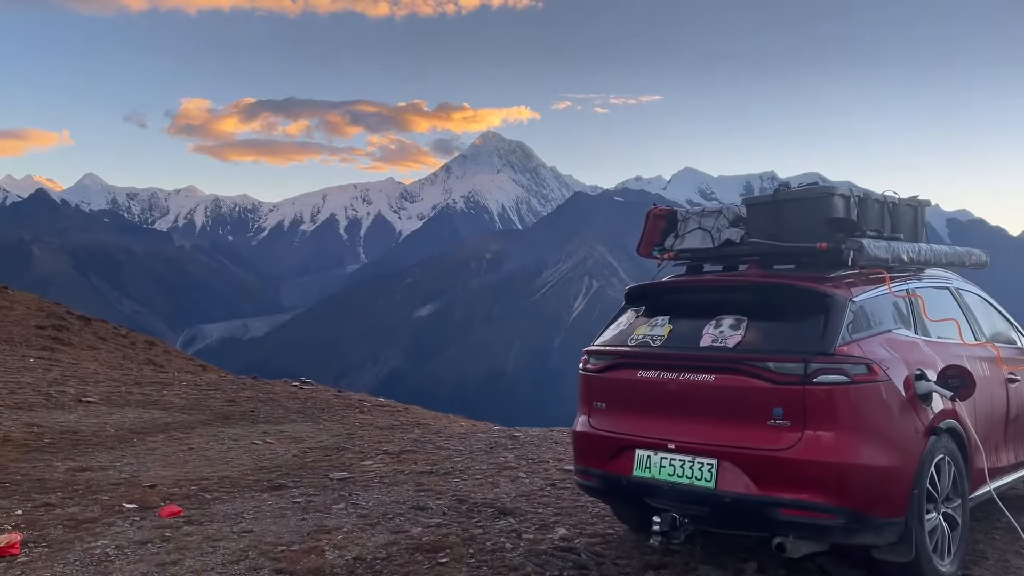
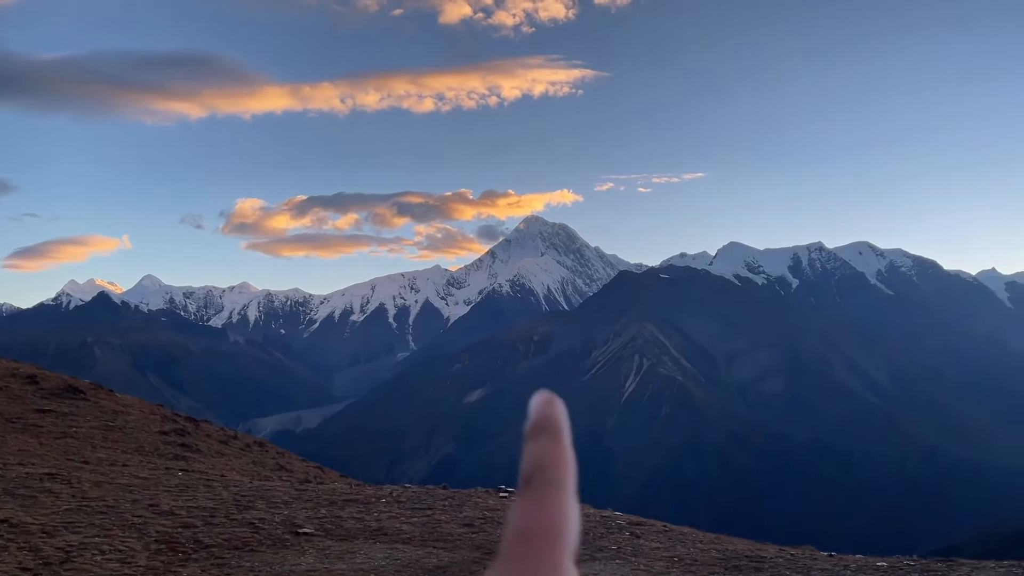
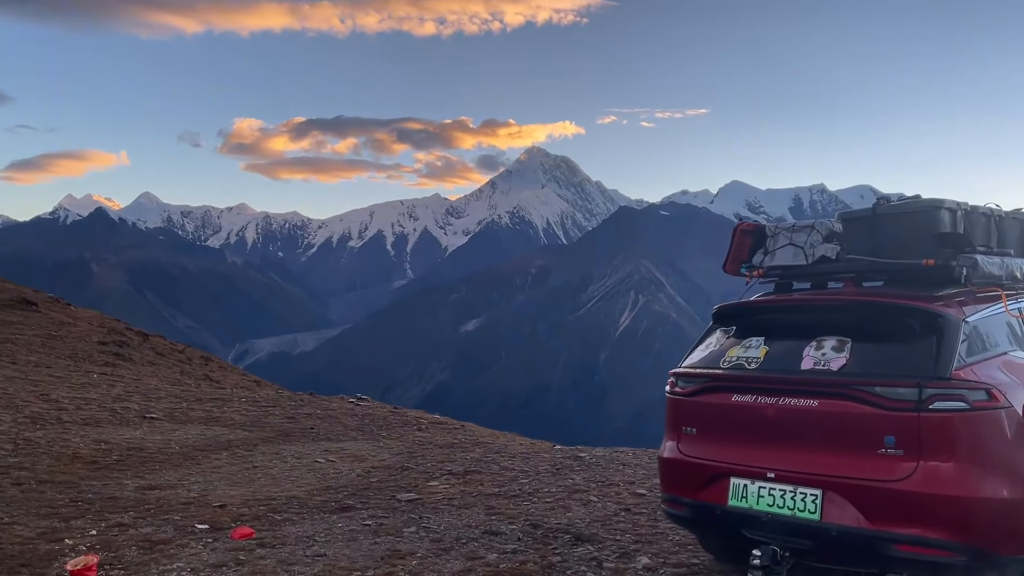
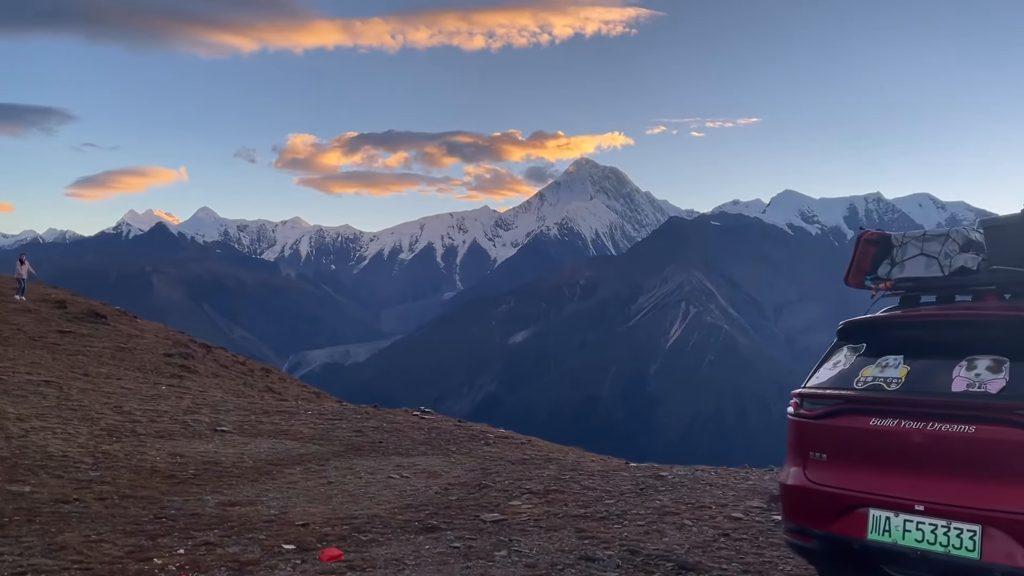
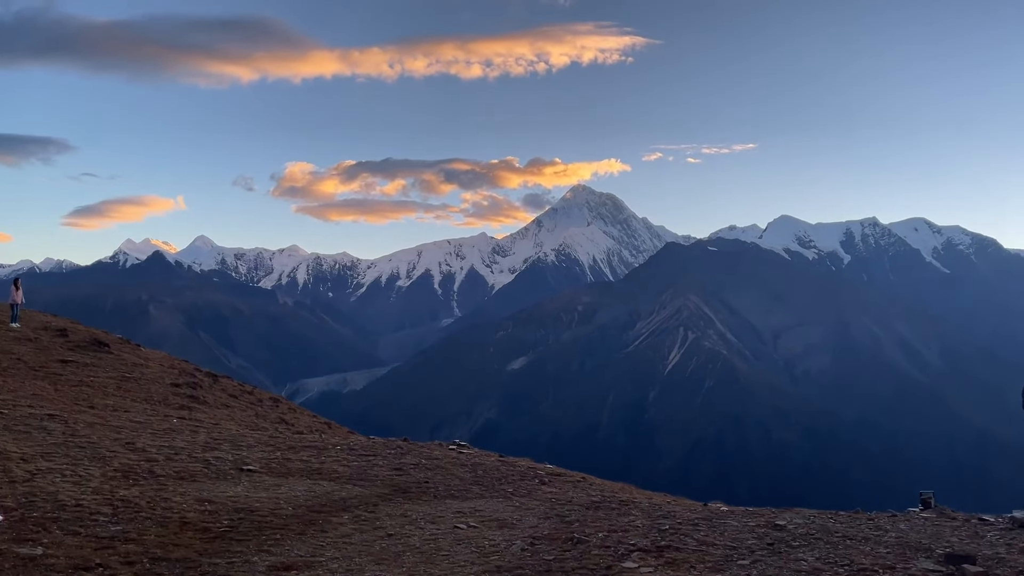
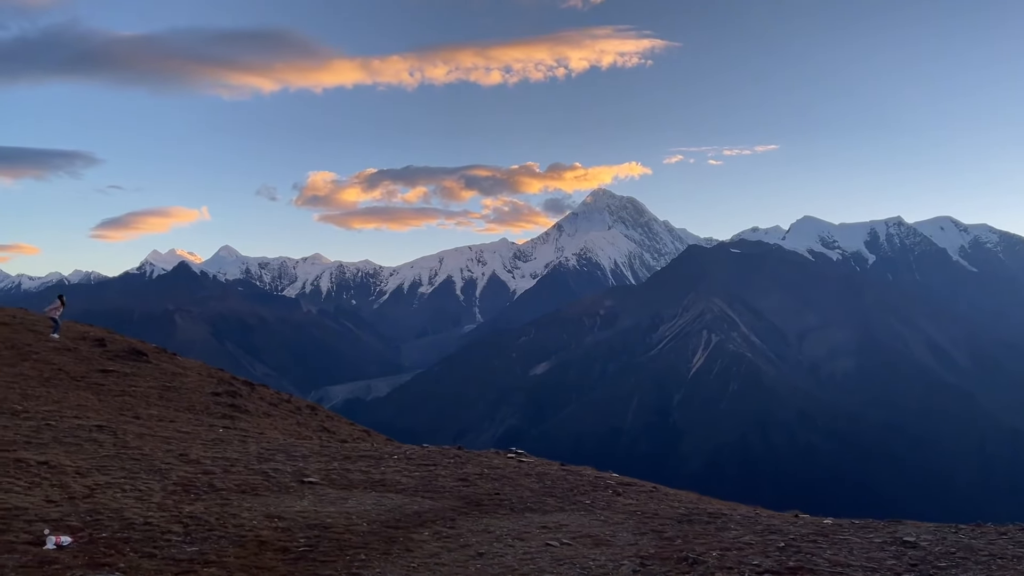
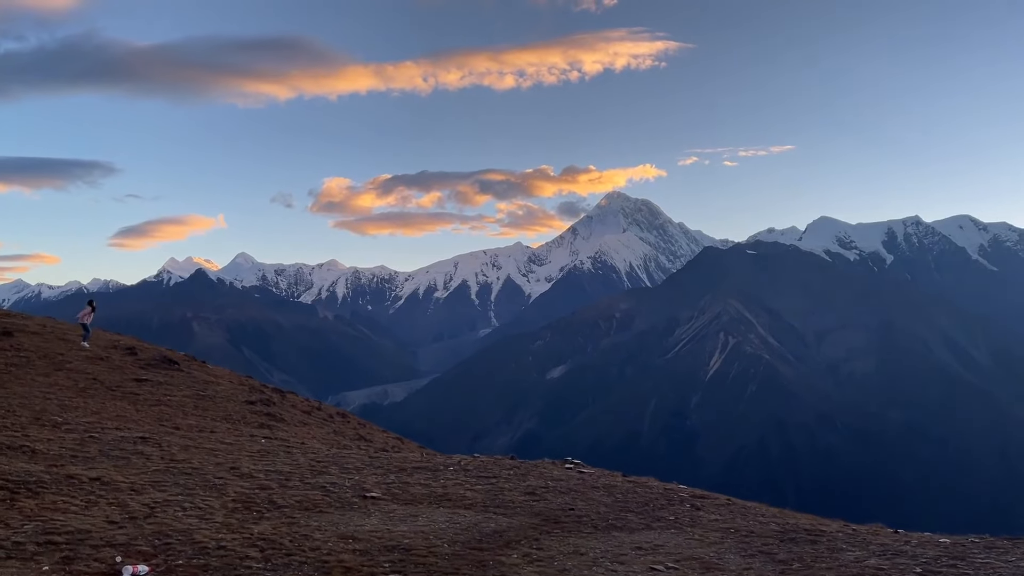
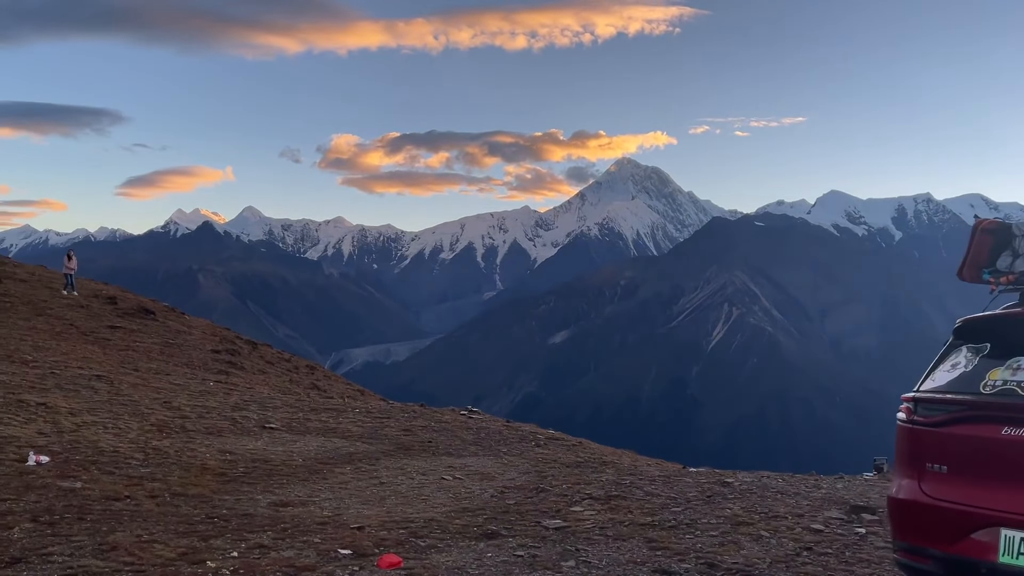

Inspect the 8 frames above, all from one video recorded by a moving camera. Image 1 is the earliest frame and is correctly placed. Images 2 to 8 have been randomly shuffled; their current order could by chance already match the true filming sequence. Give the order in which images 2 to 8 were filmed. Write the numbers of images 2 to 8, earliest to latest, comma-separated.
3, 4, 8, 5, 6, 7, 2
